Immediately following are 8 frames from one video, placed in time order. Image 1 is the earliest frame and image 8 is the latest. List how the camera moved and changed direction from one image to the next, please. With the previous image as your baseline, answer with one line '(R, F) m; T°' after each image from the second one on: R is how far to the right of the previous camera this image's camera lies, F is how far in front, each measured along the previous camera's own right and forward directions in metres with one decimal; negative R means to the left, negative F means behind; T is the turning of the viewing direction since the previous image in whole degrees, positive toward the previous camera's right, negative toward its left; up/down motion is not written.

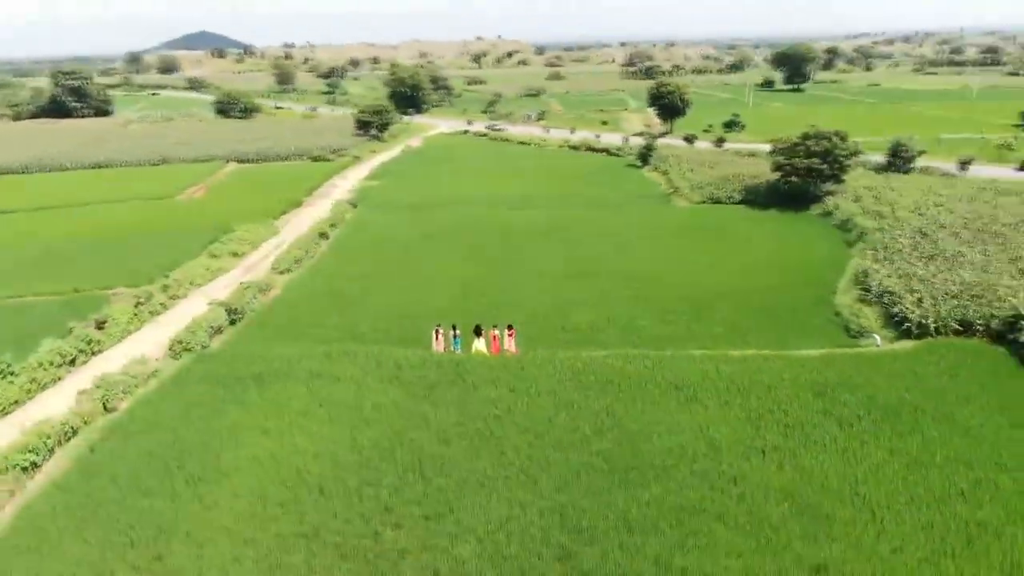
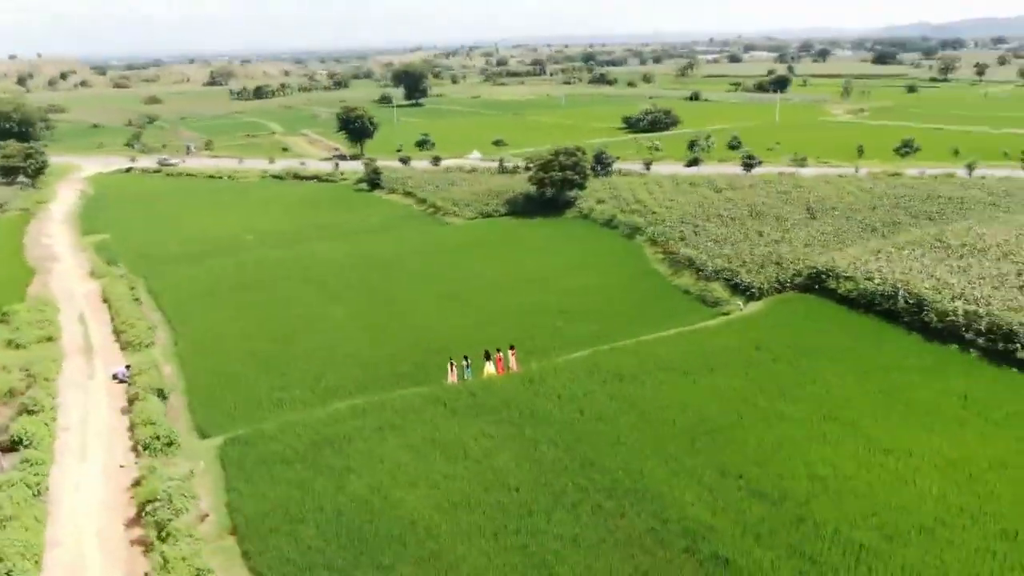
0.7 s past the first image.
(-10.0, +0.2) m; +29°
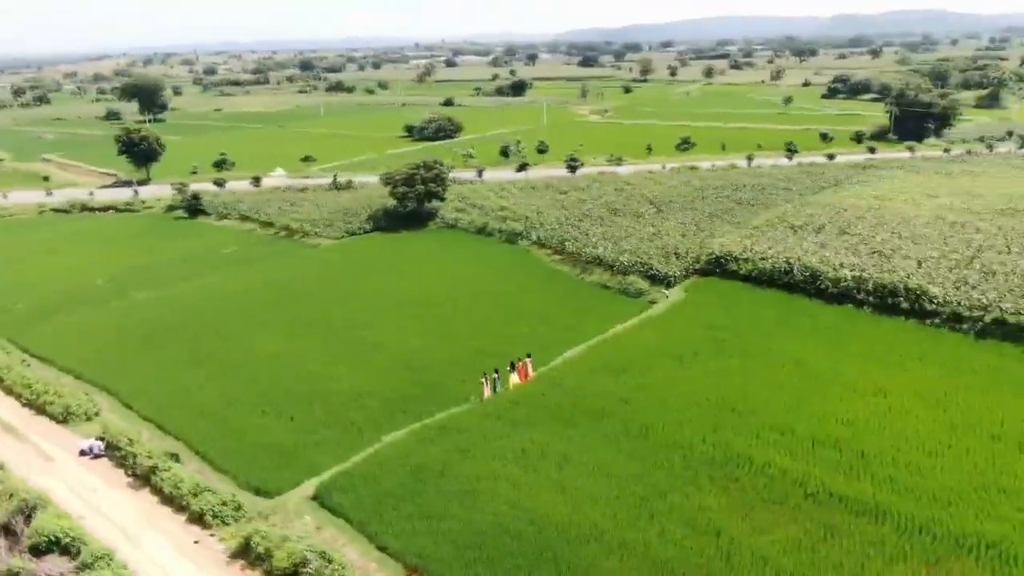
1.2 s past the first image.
(-7.8, +0.2) m; +20°
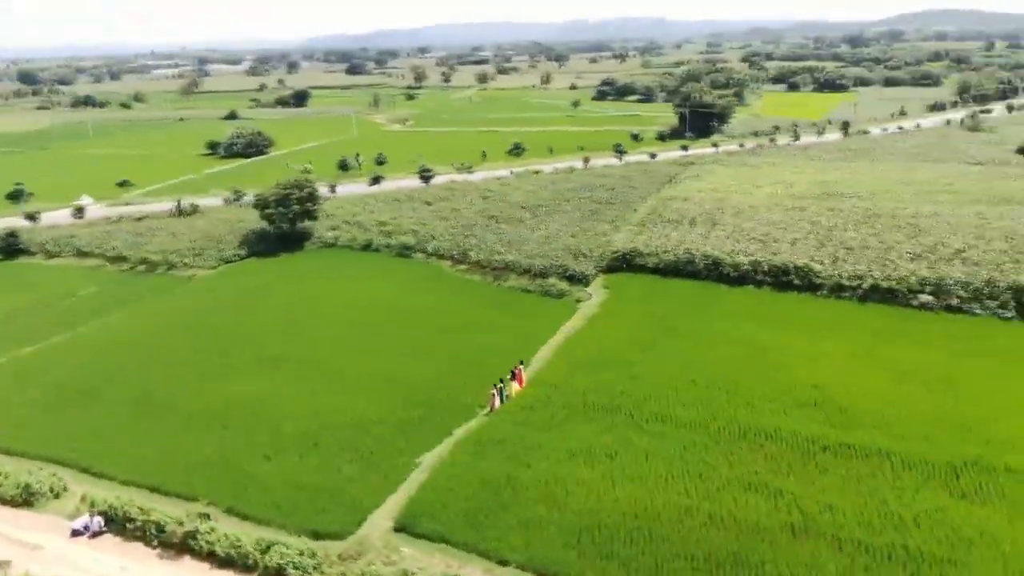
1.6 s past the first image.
(-6.3, +0.1) m; +17°
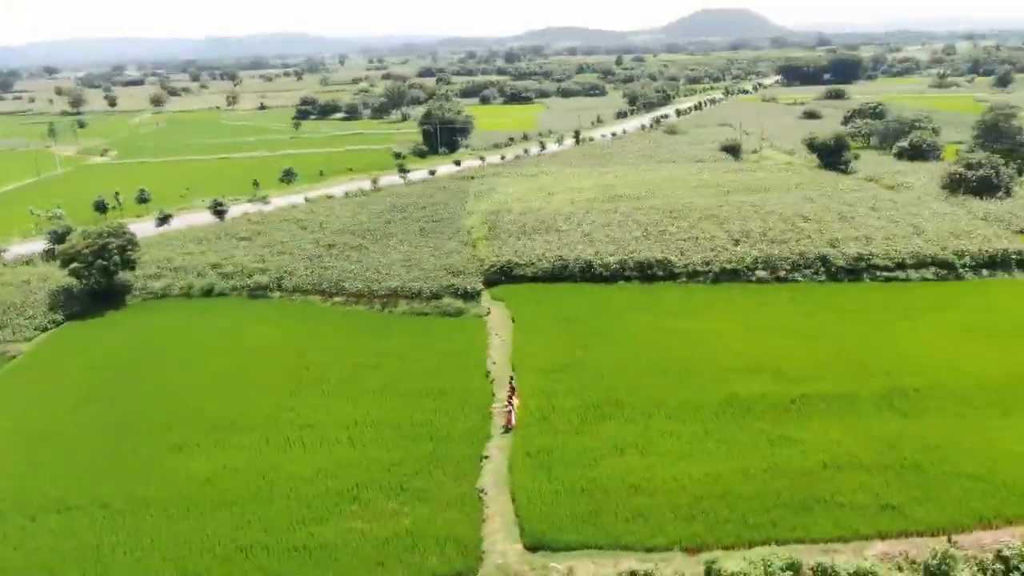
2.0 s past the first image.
(-9.0, +0.8) m; +23°
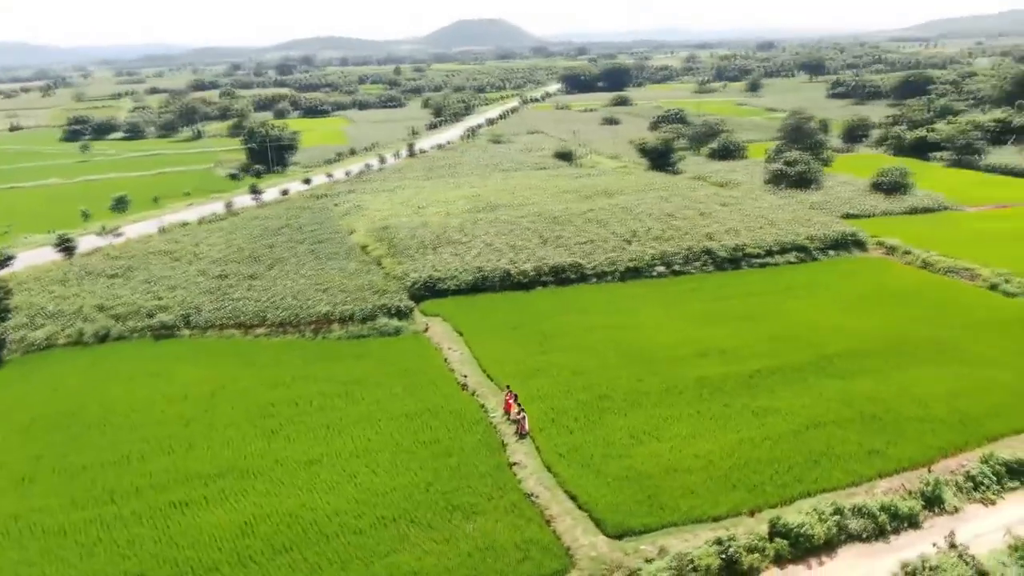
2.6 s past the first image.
(-6.7, -0.1) m; +16°
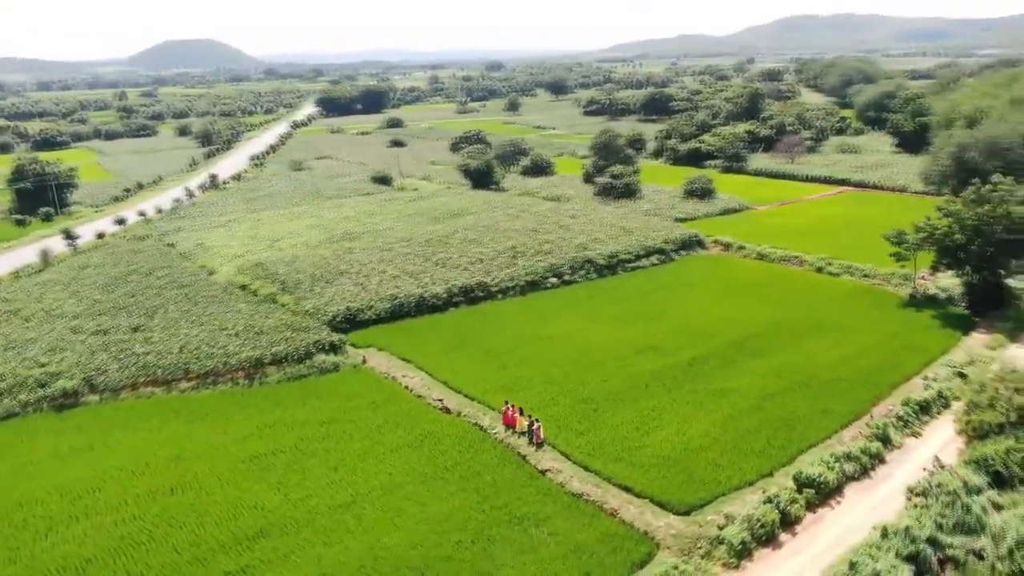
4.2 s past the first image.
(-8.2, -0.1) m; +19°
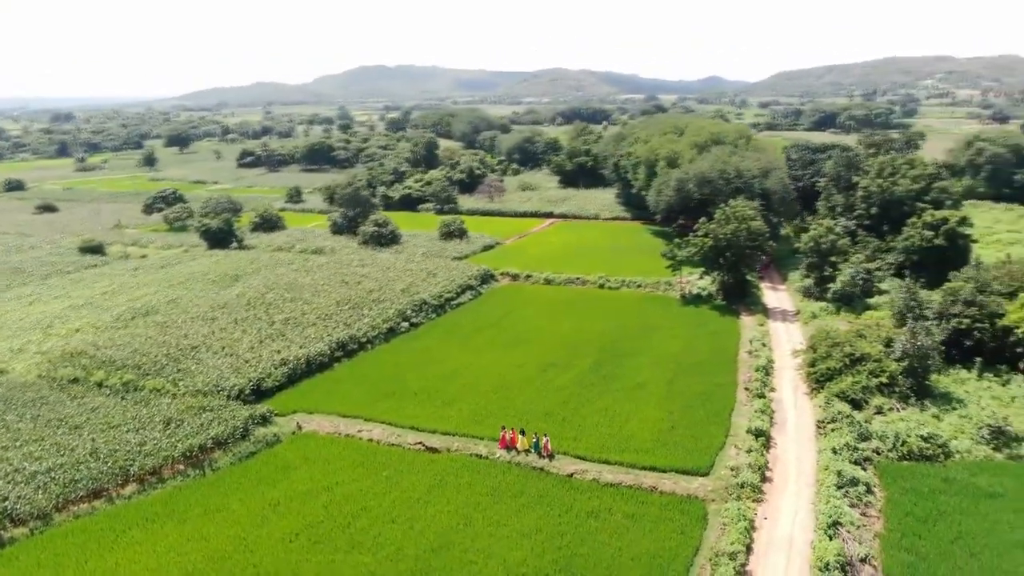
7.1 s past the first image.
(-13.7, 0.0) m; +29°
